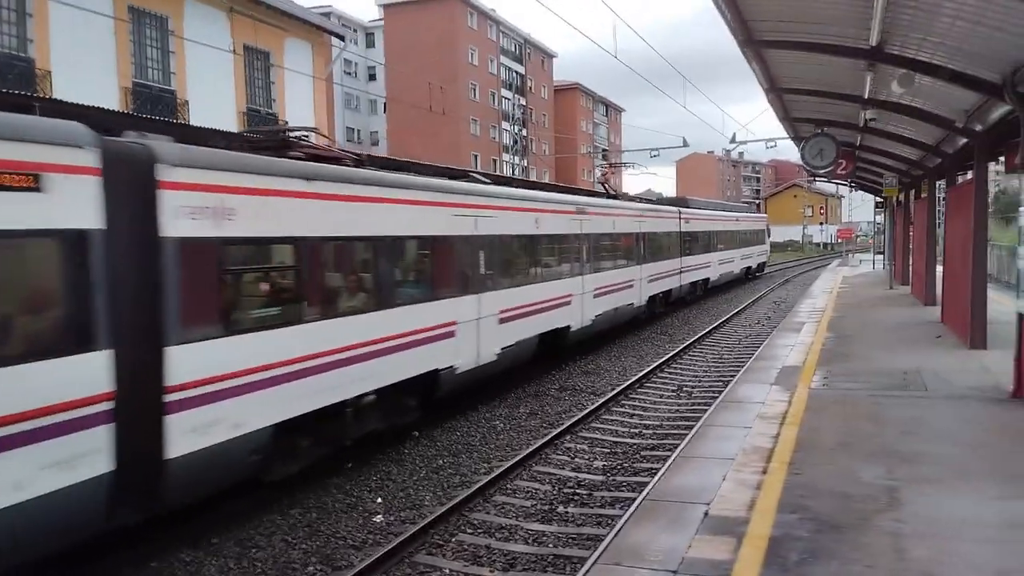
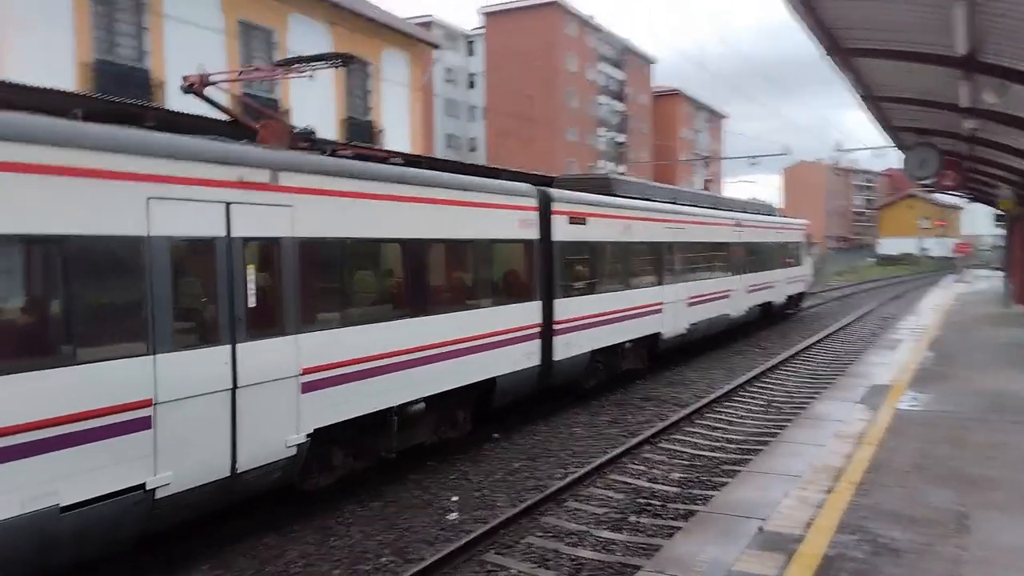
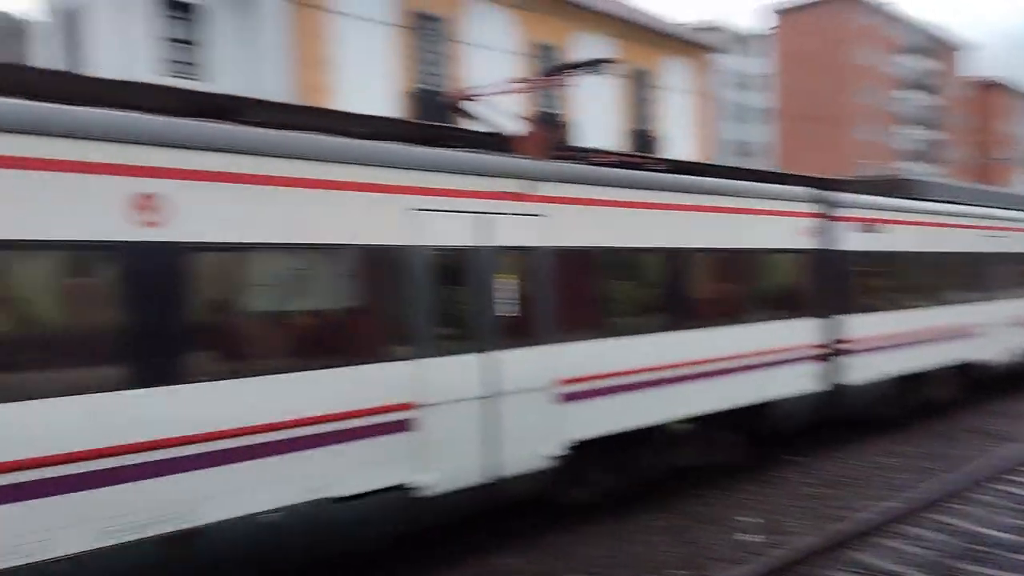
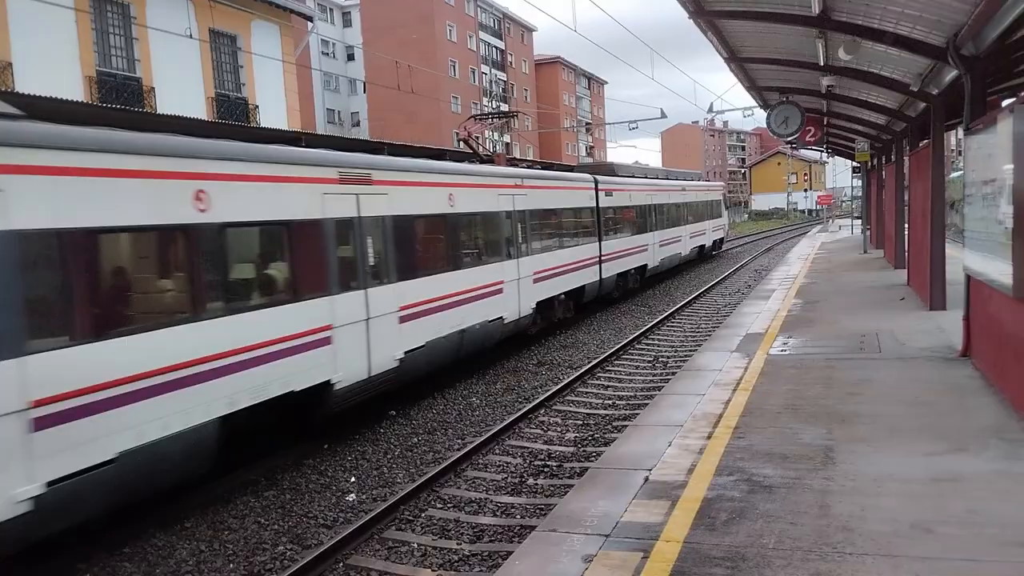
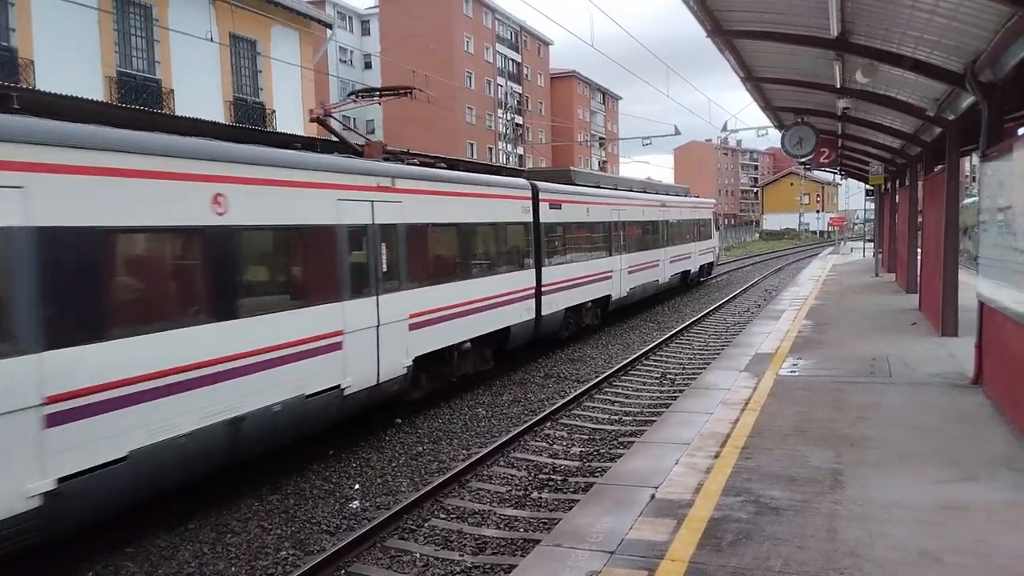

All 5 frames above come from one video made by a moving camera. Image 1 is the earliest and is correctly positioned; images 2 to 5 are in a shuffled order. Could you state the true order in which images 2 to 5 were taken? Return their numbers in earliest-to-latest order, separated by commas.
4, 5, 2, 3
